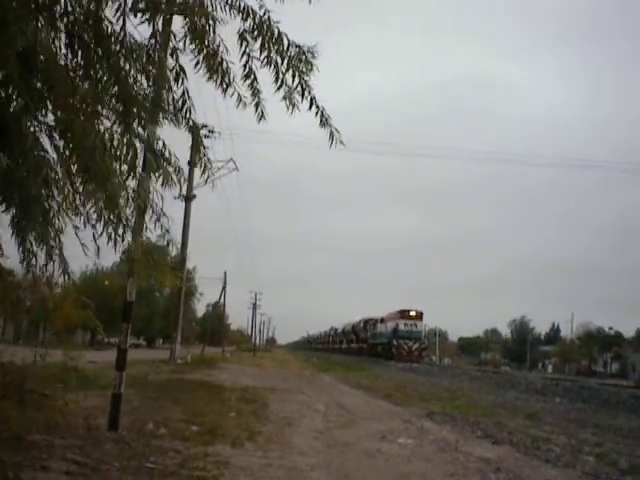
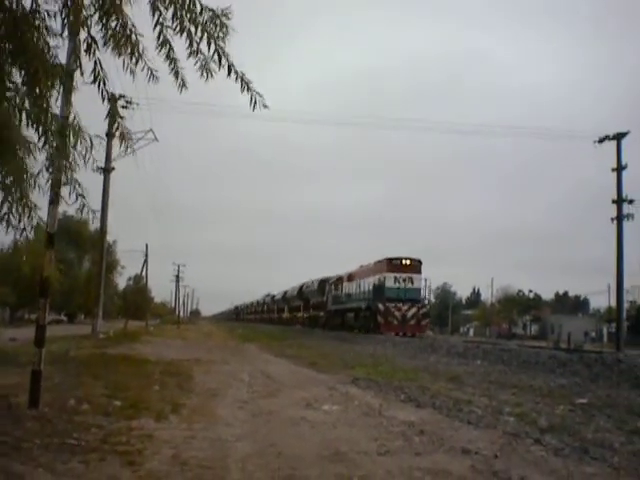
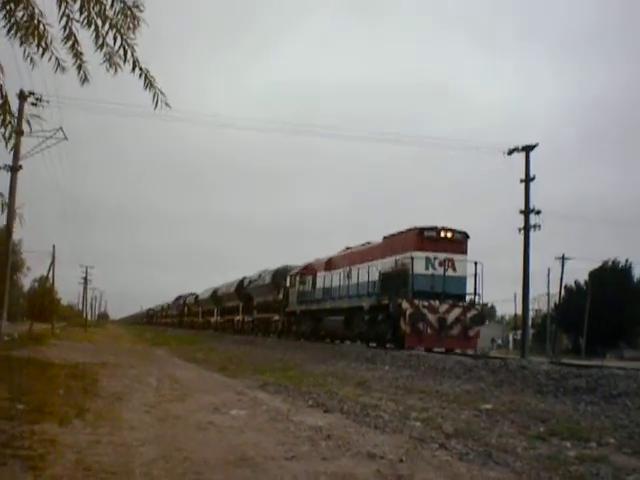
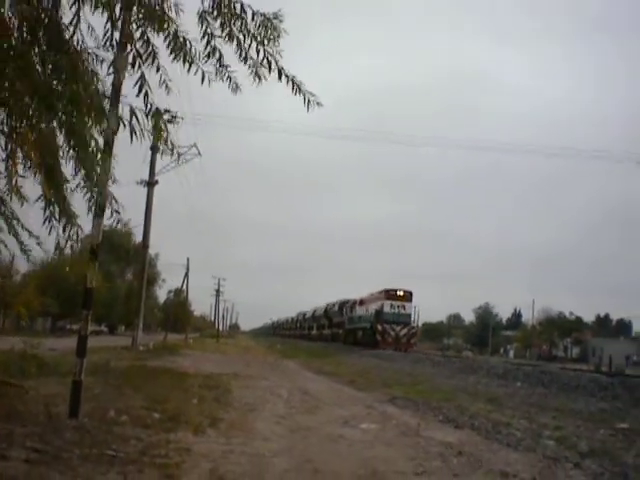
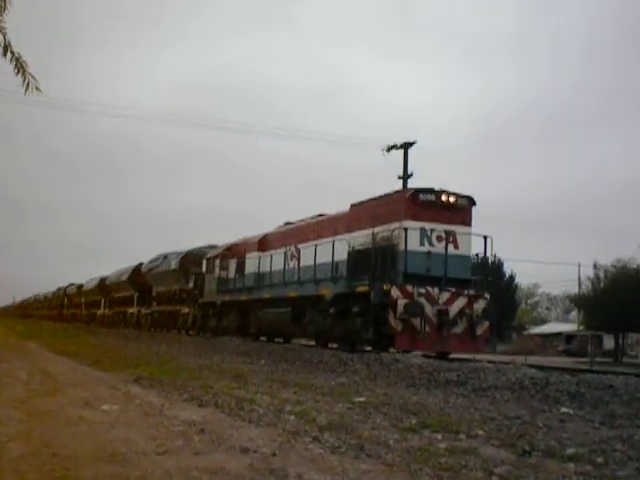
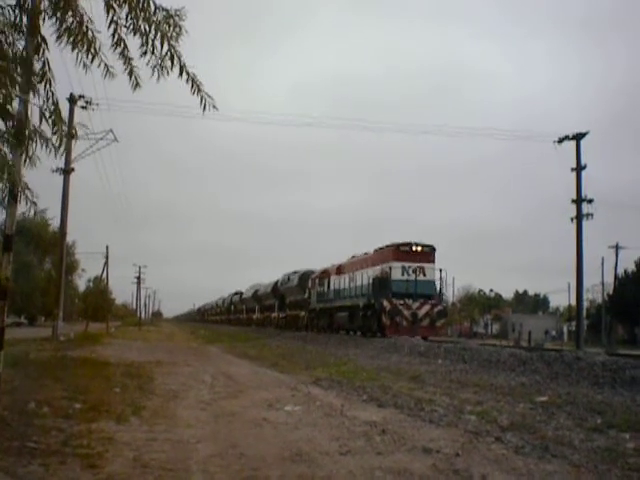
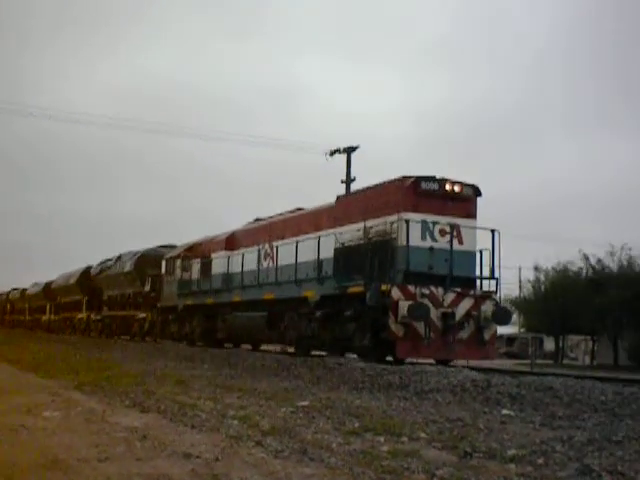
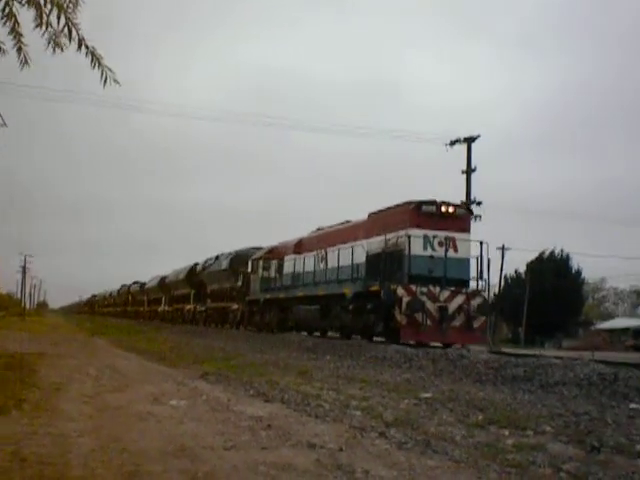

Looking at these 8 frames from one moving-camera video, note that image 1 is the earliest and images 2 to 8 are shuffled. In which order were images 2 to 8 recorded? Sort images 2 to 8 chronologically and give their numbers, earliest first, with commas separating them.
4, 2, 6, 3, 8, 5, 7
